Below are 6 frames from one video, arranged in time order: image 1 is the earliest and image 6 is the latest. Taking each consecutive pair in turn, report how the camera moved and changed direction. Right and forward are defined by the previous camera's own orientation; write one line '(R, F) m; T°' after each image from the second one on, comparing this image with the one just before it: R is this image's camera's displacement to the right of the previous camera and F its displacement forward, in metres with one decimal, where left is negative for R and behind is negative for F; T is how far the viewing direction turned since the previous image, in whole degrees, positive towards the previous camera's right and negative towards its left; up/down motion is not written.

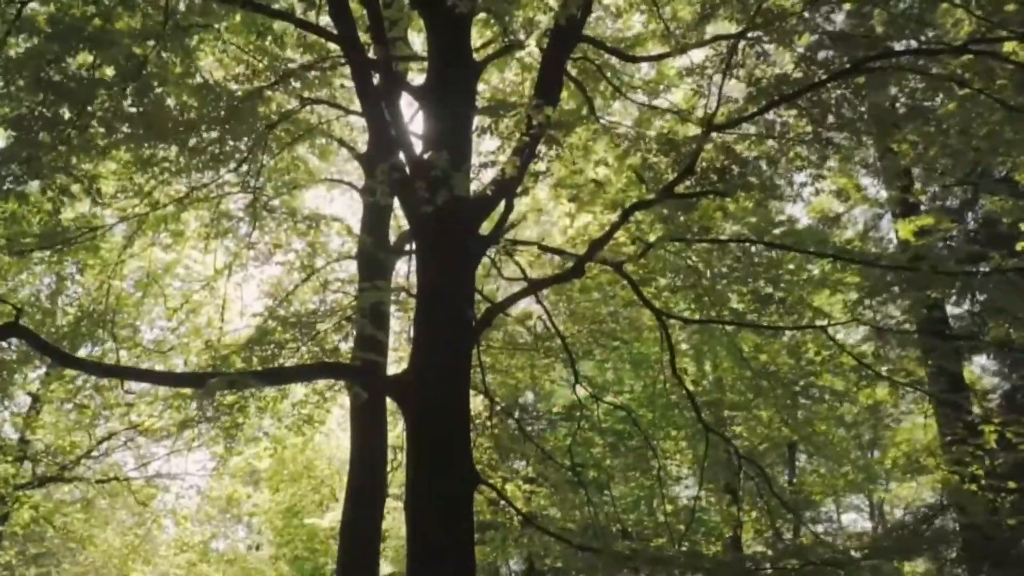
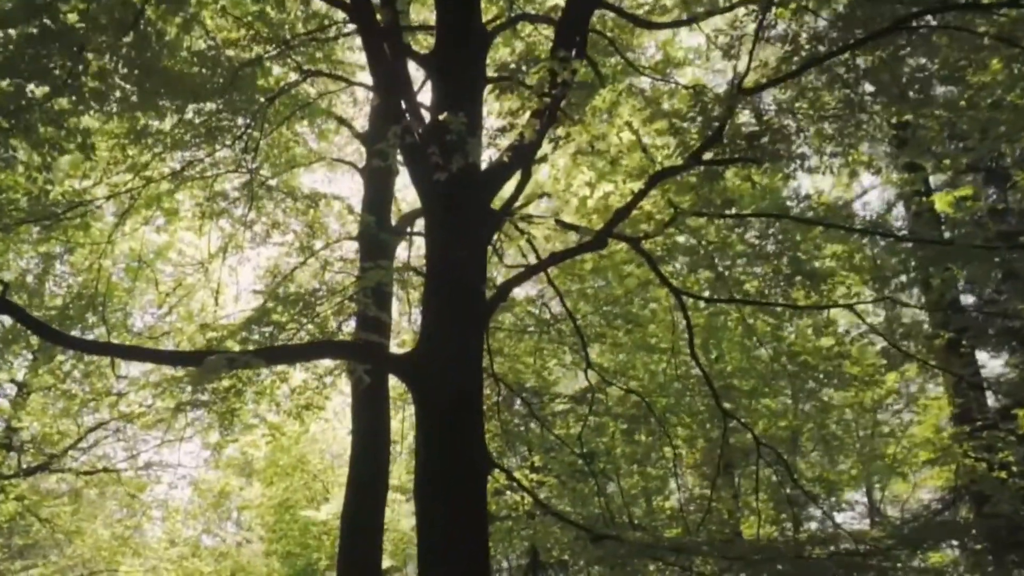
(-0.2, +0.4) m; +1°
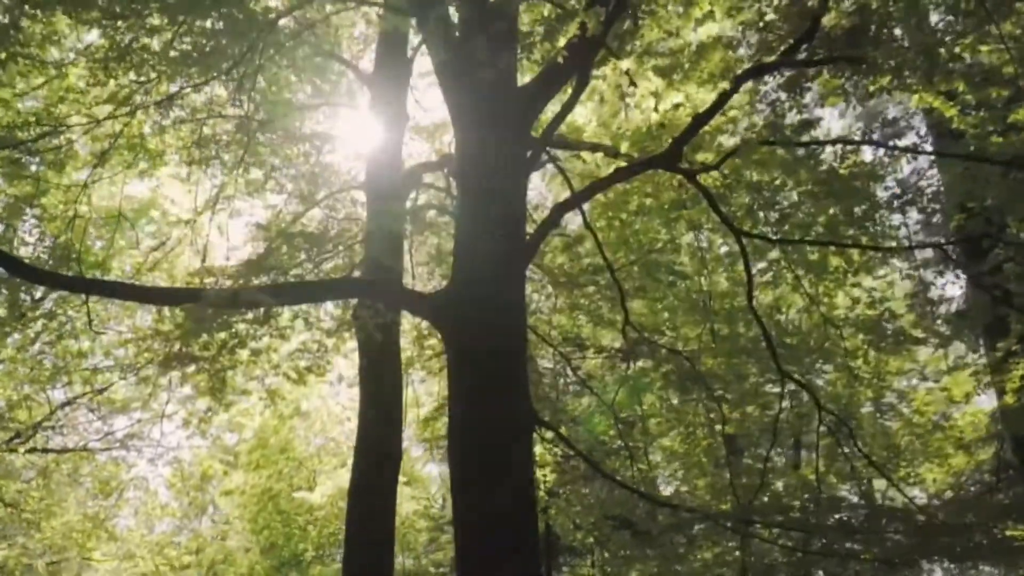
(-0.5, +1.1) m; +1°
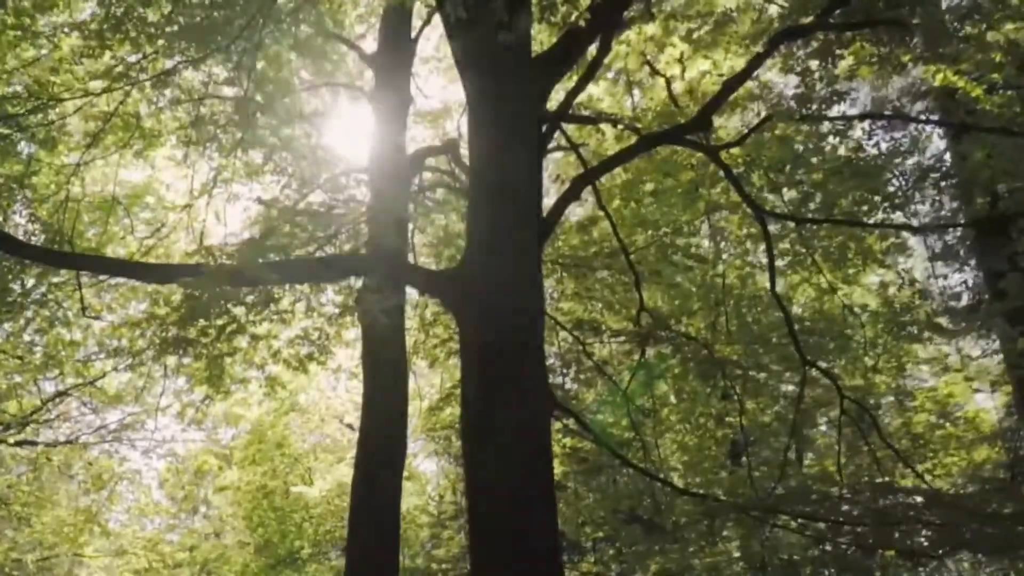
(-0.2, +0.3) m; 0°
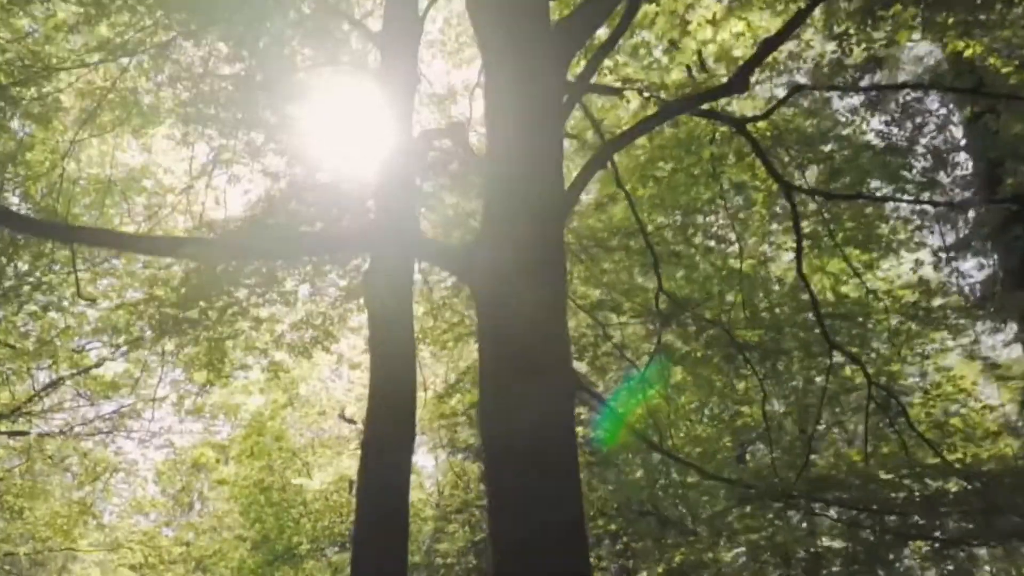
(-0.2, +0.3) m; 0°
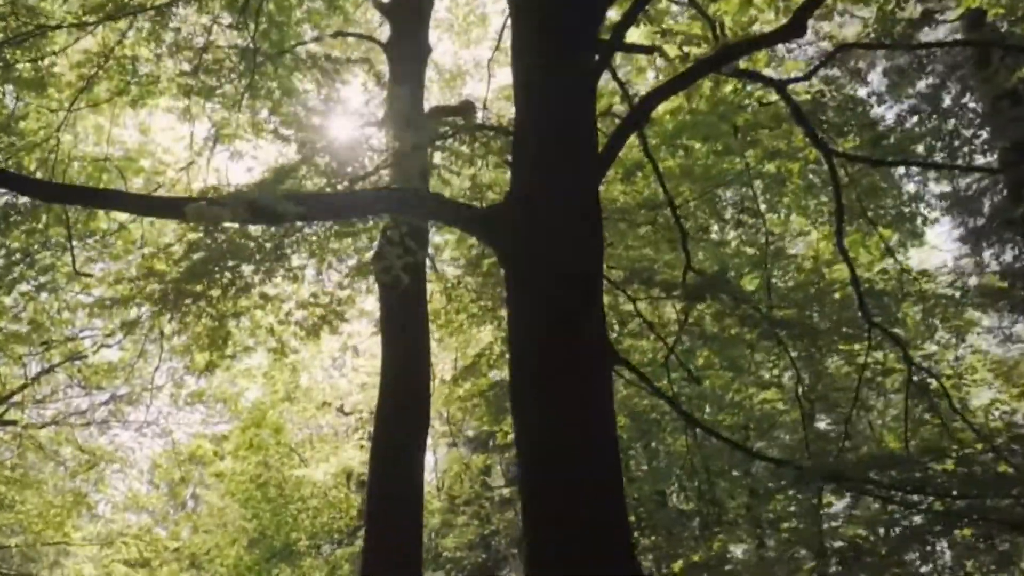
(-0.2, +0.4) m; 0°
